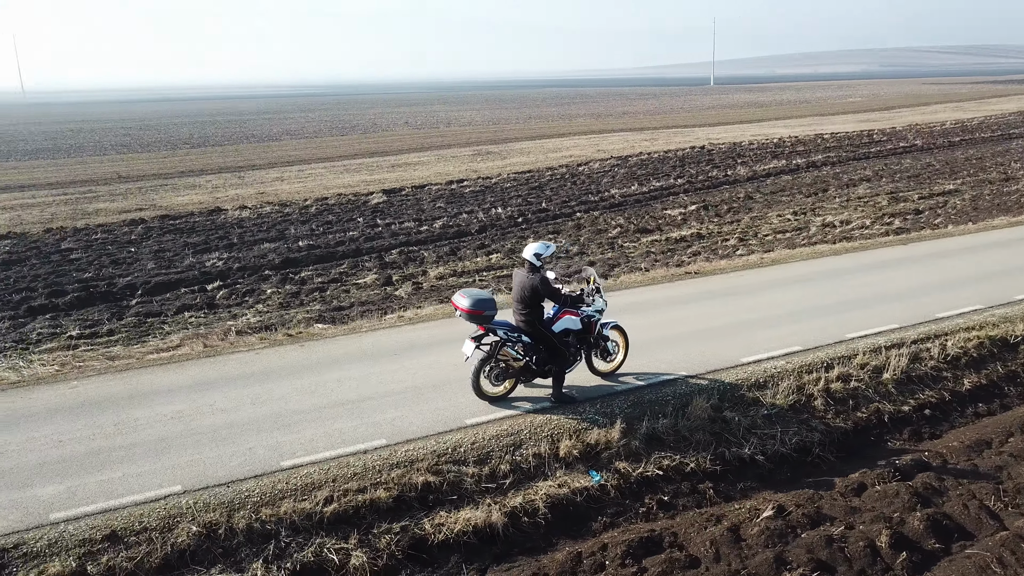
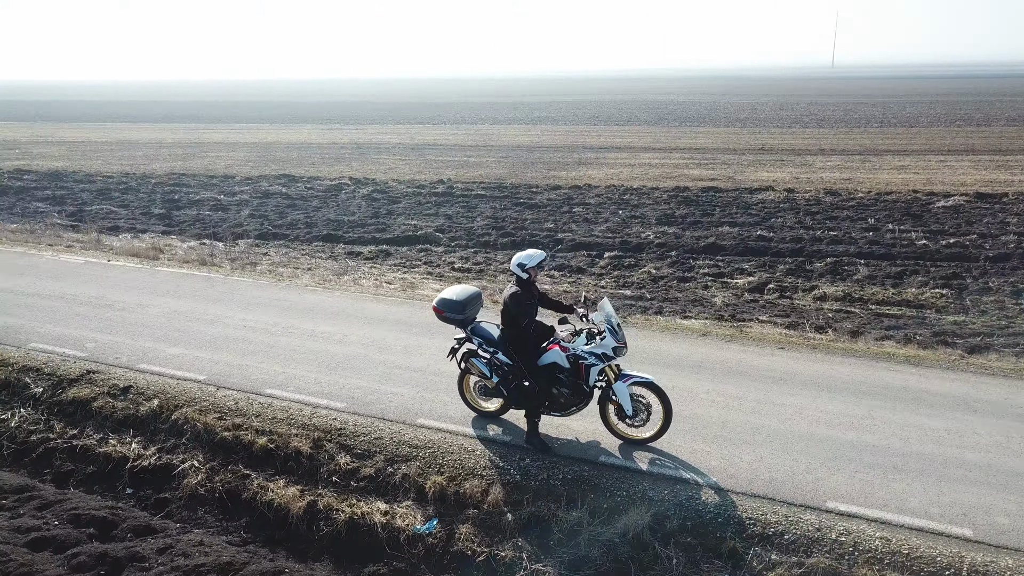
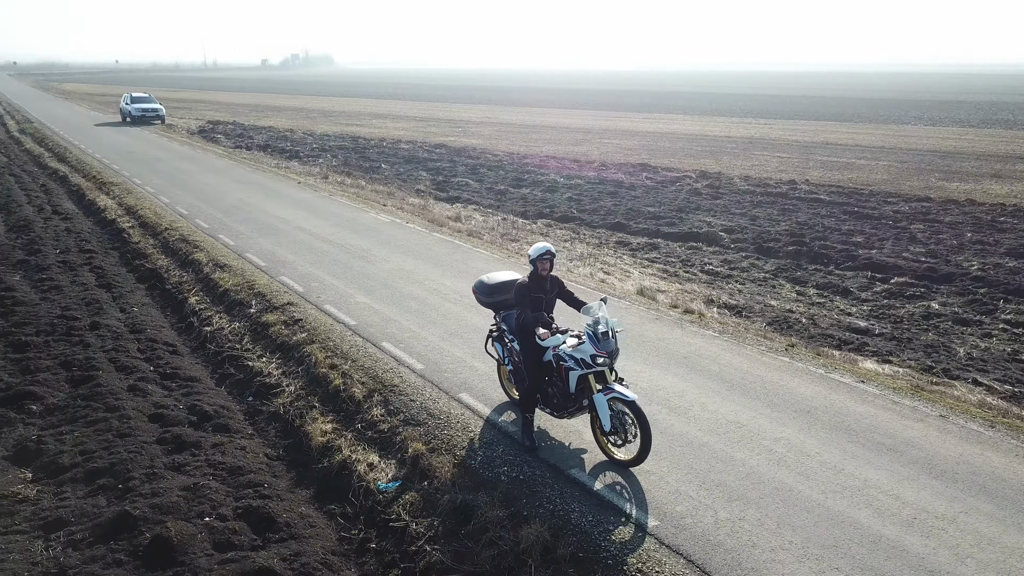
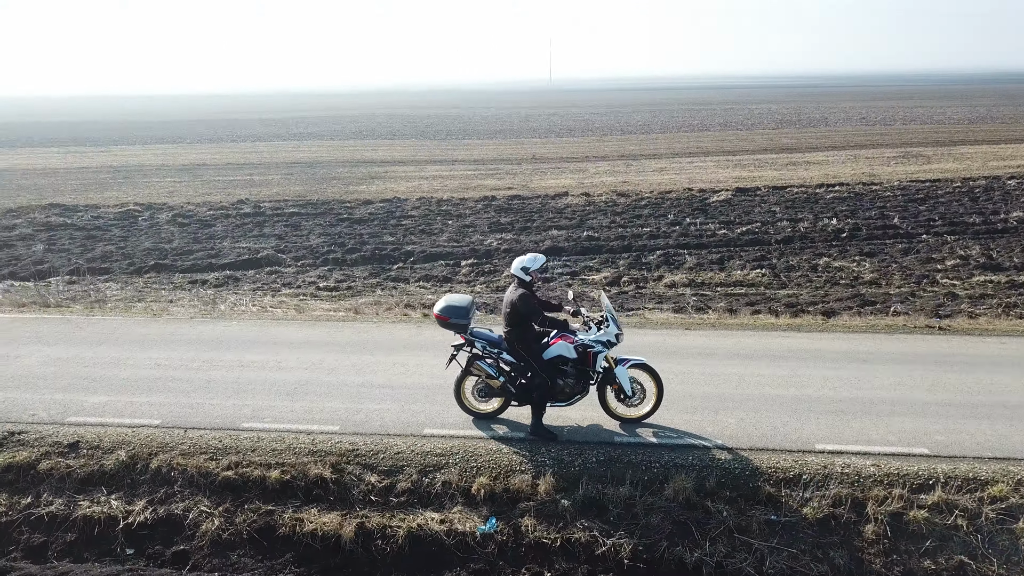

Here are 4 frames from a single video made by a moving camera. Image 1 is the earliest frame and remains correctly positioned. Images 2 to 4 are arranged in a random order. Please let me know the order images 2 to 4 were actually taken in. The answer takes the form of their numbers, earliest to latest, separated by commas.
4, 2, 3
